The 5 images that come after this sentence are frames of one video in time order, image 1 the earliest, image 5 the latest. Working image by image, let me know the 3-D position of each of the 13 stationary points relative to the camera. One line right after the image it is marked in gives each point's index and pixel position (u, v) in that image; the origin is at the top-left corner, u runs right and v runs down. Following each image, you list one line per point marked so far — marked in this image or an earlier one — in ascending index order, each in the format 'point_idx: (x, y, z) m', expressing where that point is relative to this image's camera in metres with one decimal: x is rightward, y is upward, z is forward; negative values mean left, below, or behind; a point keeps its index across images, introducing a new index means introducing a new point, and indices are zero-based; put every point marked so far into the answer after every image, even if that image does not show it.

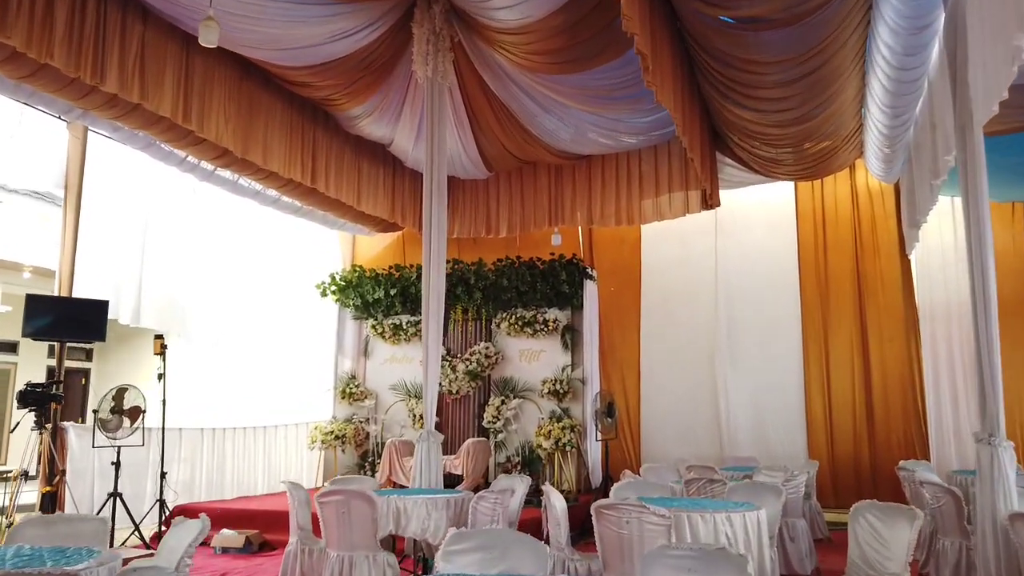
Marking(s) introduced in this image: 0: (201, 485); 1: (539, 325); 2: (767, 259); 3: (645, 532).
0: (-3.5, -2.2, +8.7) m
1: (+0.3, -0.5, +9.9) m
2: (+3.2, +0.4, +9.6) m
3: (+0.7, -1.2, +3.9) m
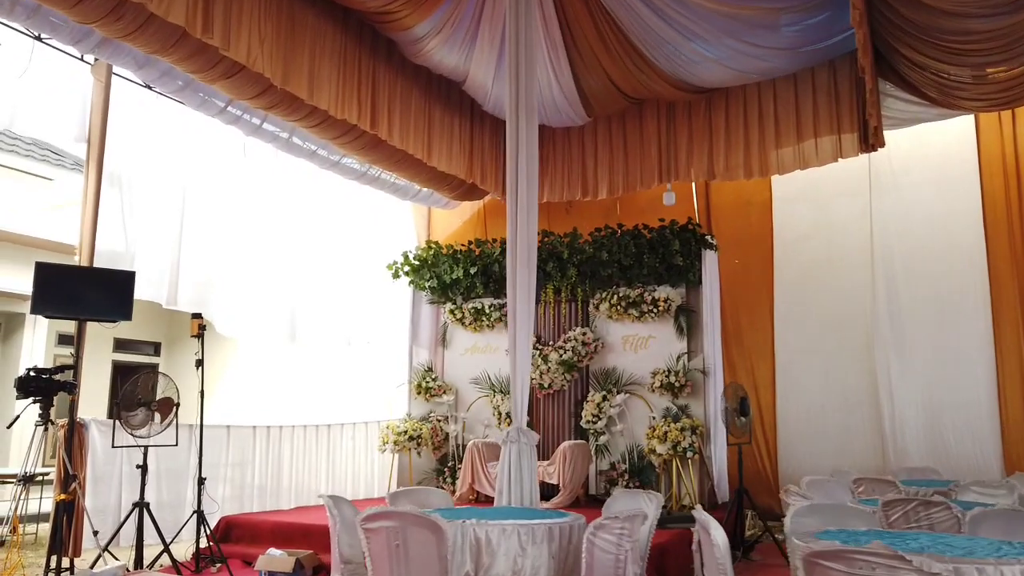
0: (-2.5, -2.0, +7.4) m
1: (+1.4, -0.2, +8.3) m
2: (+4.2, +0.7, +7.6) m
3: (+1.1, -0.9, +2.2) m
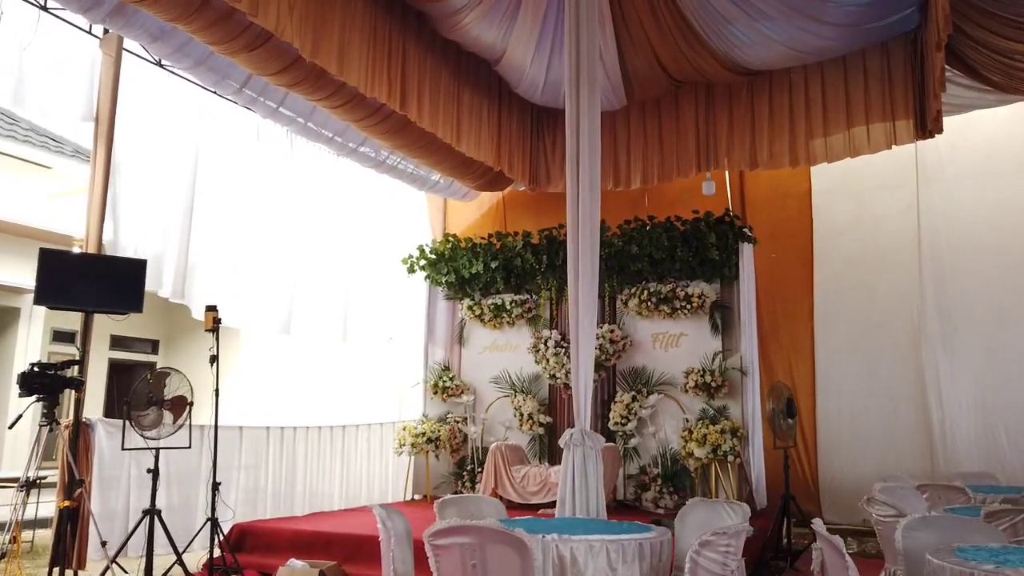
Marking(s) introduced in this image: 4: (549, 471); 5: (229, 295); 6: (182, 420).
0: (-2.2, -1.9, +7.0) m
1: (+1.7, -0.1, +7.9) m
2: (+4.5, +0.7, +7.3) m
3: (+1.5, -0.8, +1.8) m
4: (+0.4, -1.8, +7.6) m
5: (-2.7, -0.1, +7.4) m
6: (-2.4, -0.9, +5.6) m
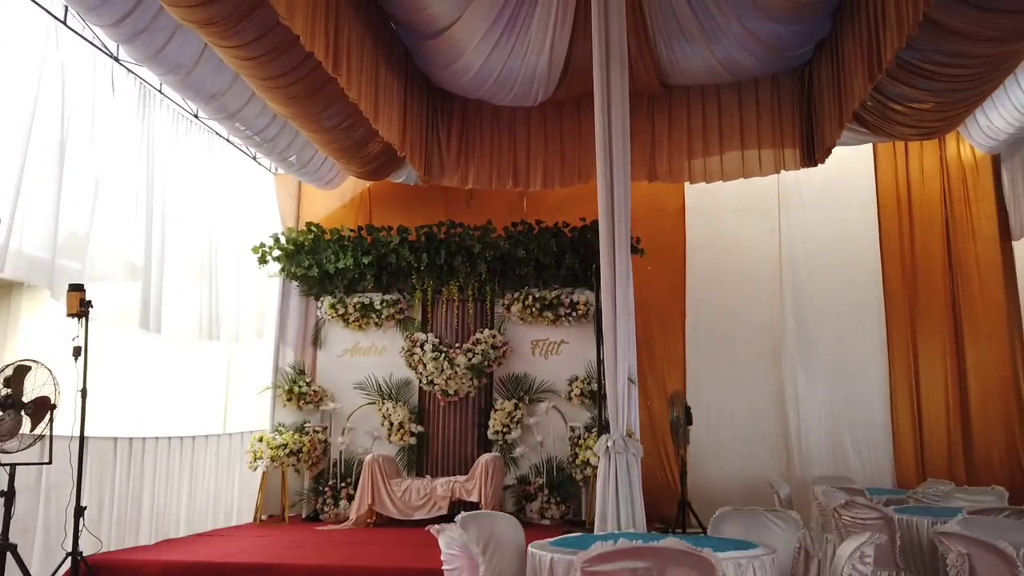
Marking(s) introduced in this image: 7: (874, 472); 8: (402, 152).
0: (-2.9, -1.7, +5.7) m
1: (+0.6, -0.2, +7.8) m
2: (+3.4, +0.5, +8.1) m
3: (+2.2, -0.9, +2.0) m
4: (-0.7, -1.8, +7.1) m
5: (-3.4, +0.1, +5.9) m
6: (-2.6, -0.8, +4.3) m
7: (+3.6, -1.8, +7.6) m
8: (-1.0, +1.2, +6.8) m
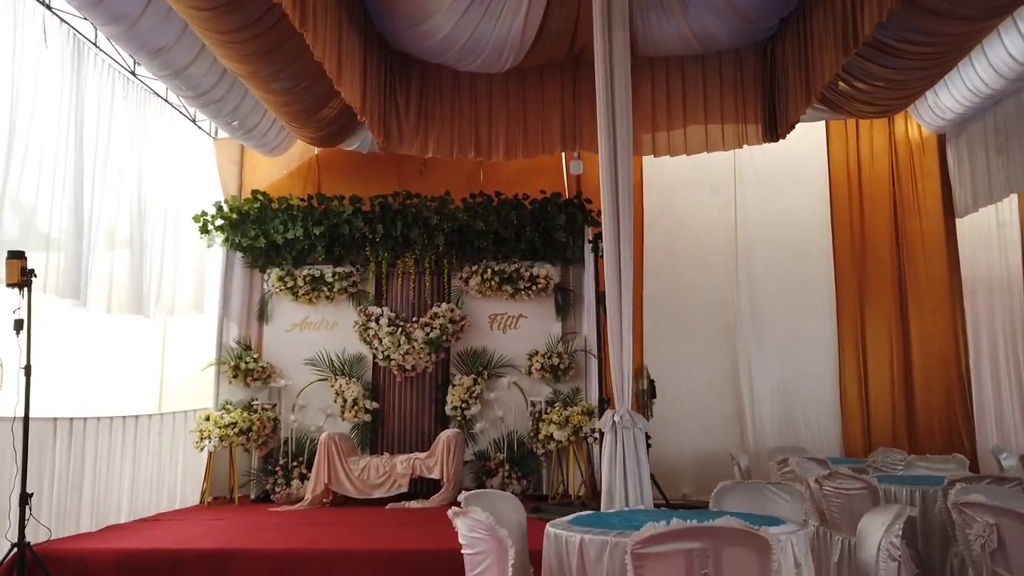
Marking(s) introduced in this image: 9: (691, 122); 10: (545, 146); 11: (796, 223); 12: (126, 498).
0: (-3.1, -1.5, +5.3) m
1: (+0.2, +0.1, +7.7) m
2: (+3.0, +0.8, +8.3) m
3: (+2.4, -0.8, +2.1) m
4: (-1.1, -1.5, +6.9) m
5: (-3.6, +0.3, +5.4) m
6: (-2.7, -0.6, +3.9) m
7: (+3.2, -1.6, +7.8) m
8: (-1.2, +1.4, +6.5) m
9: (+1.7, +1.6, +7.2) m
10: (+0.3, +1.3, +7.3) m
11: (+3.0, +0.7, +8.2) m
12: (-3.1, -1.7, +6.3) m
